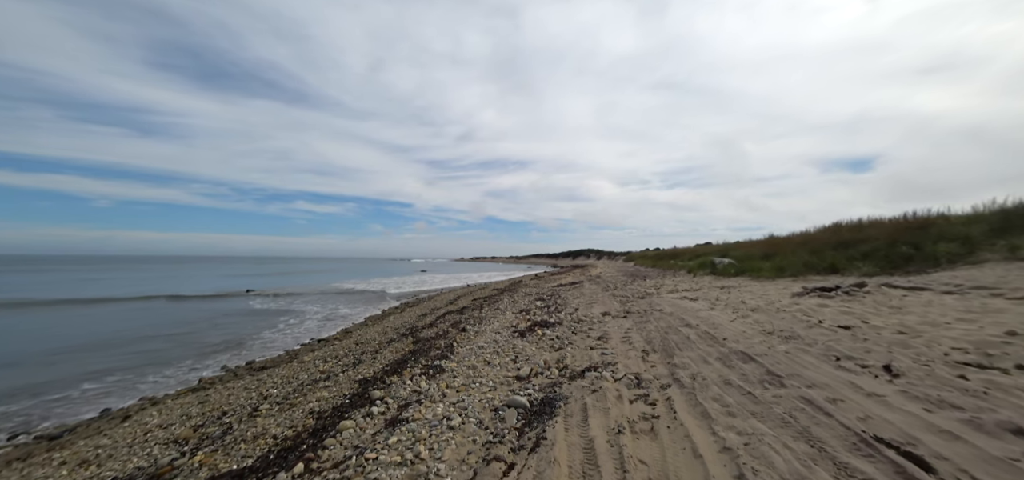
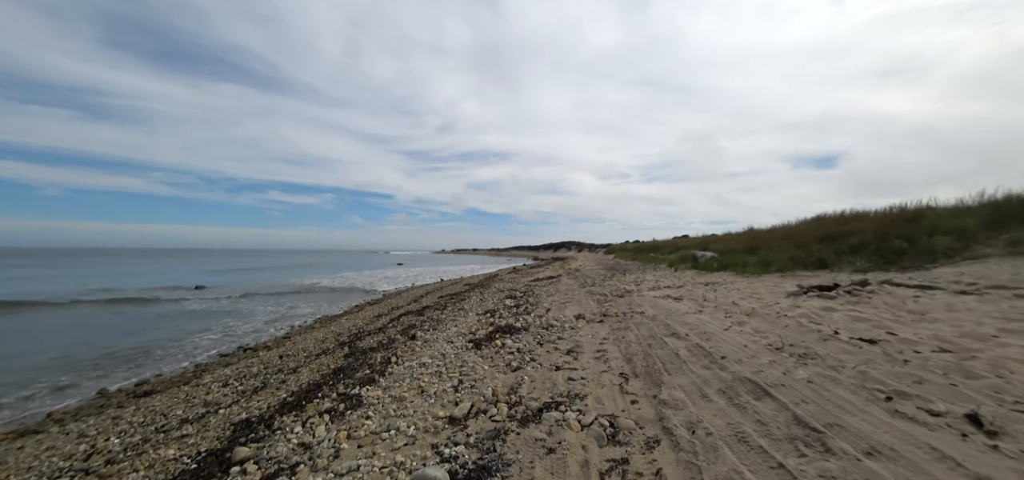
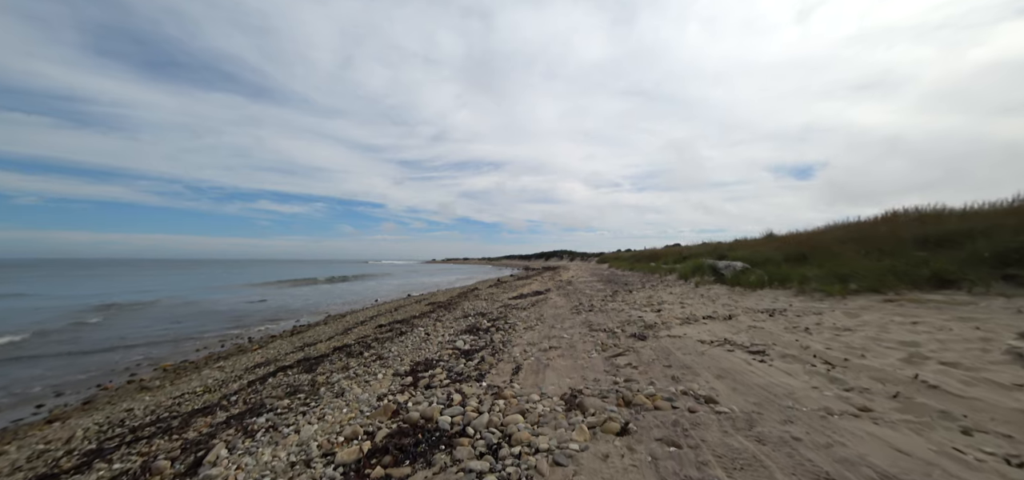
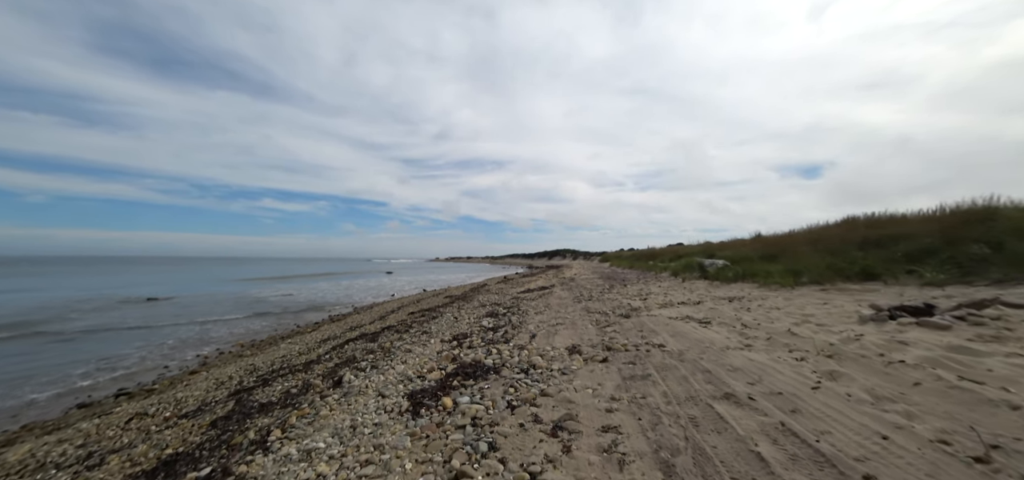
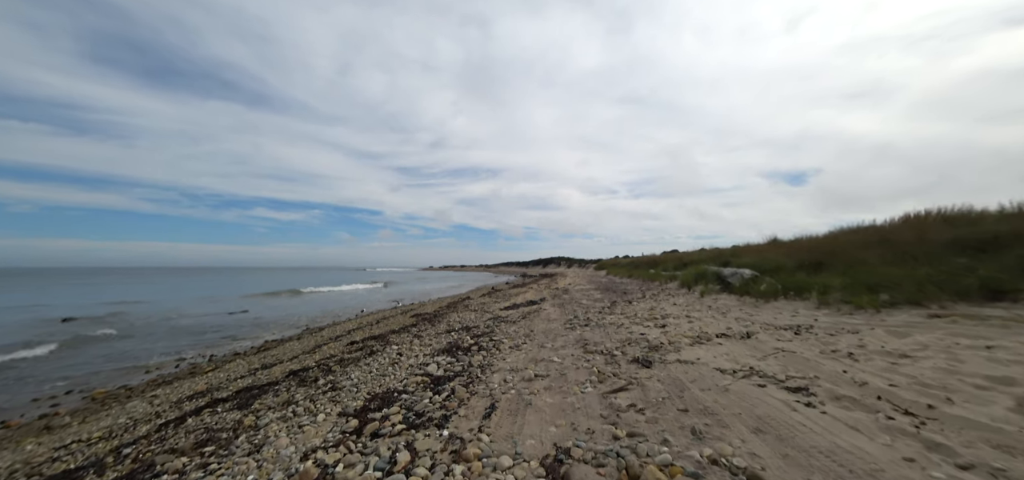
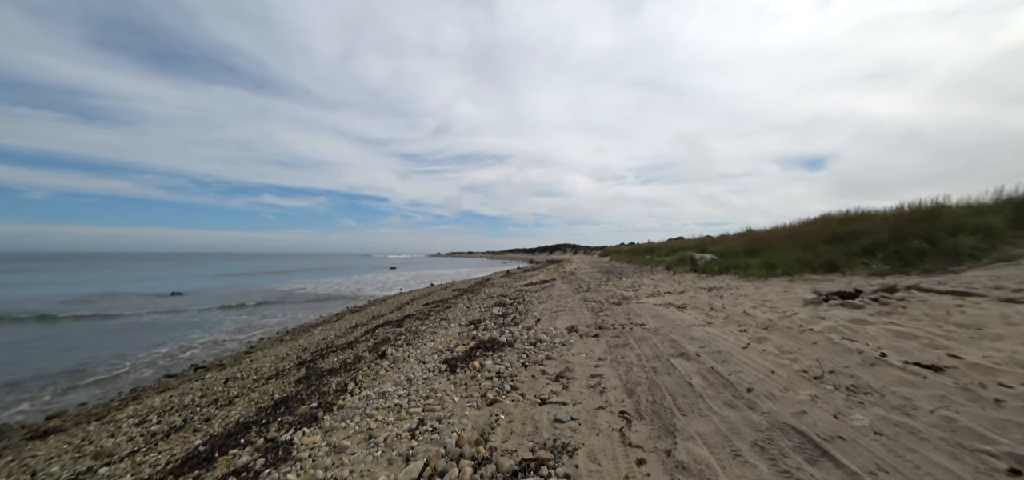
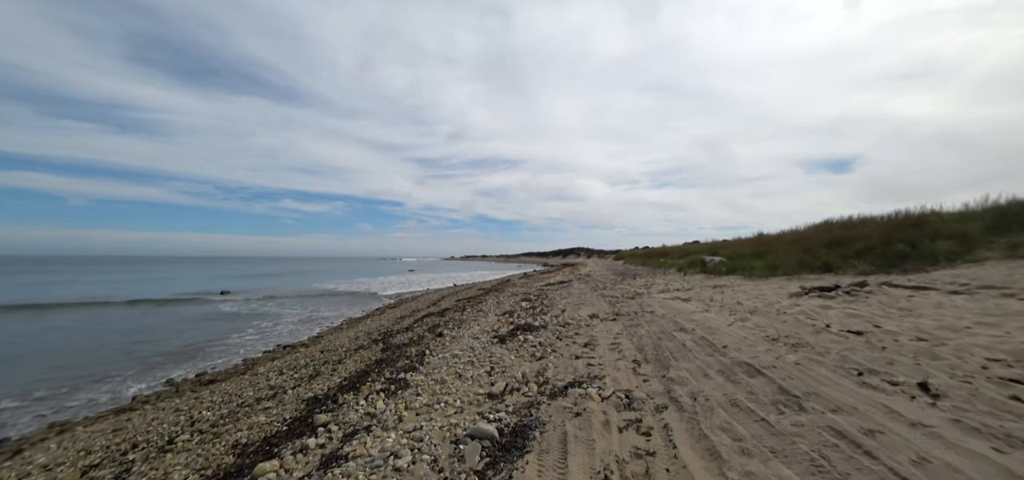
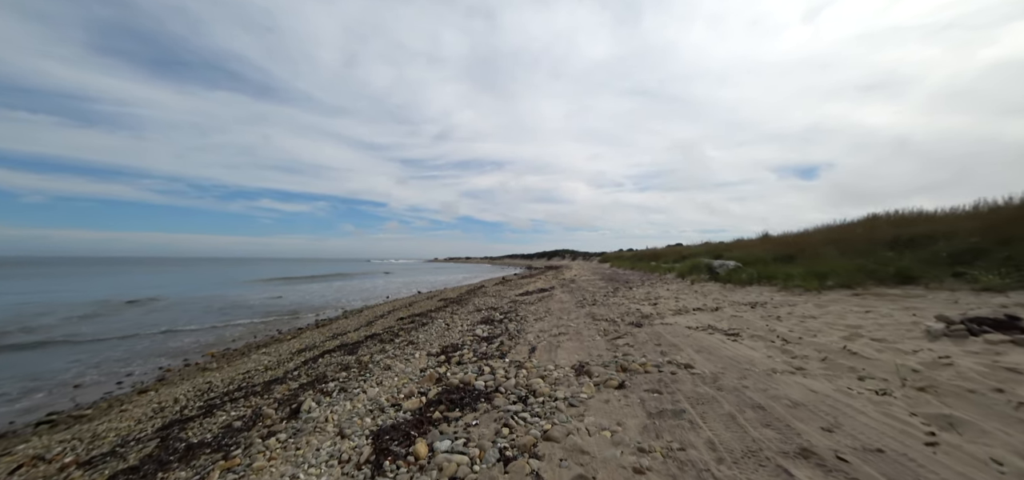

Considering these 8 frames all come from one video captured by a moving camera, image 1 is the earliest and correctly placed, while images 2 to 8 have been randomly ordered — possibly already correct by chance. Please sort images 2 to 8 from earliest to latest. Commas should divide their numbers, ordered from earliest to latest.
7, 2, 6, 4, 8, 3, 5
